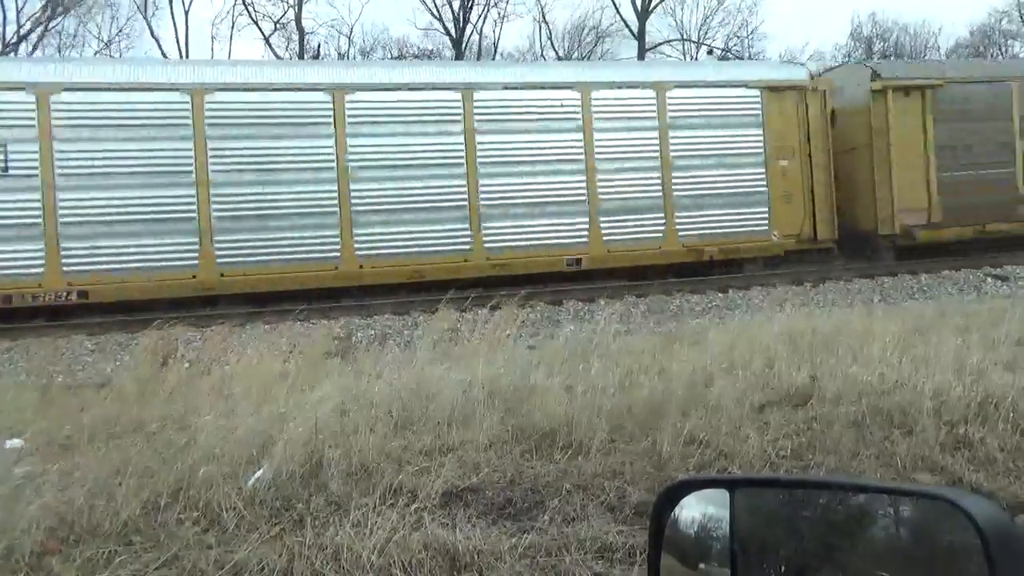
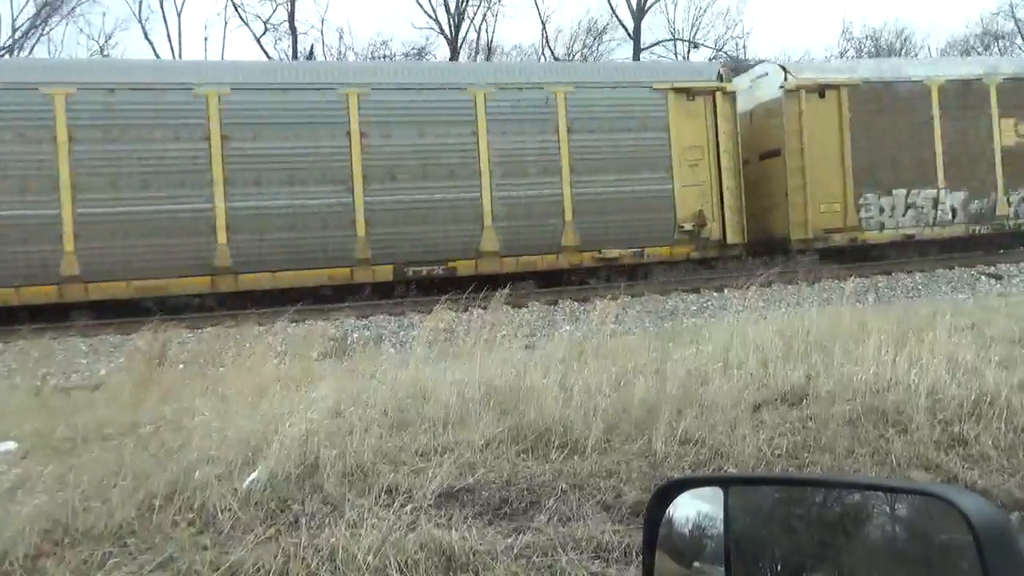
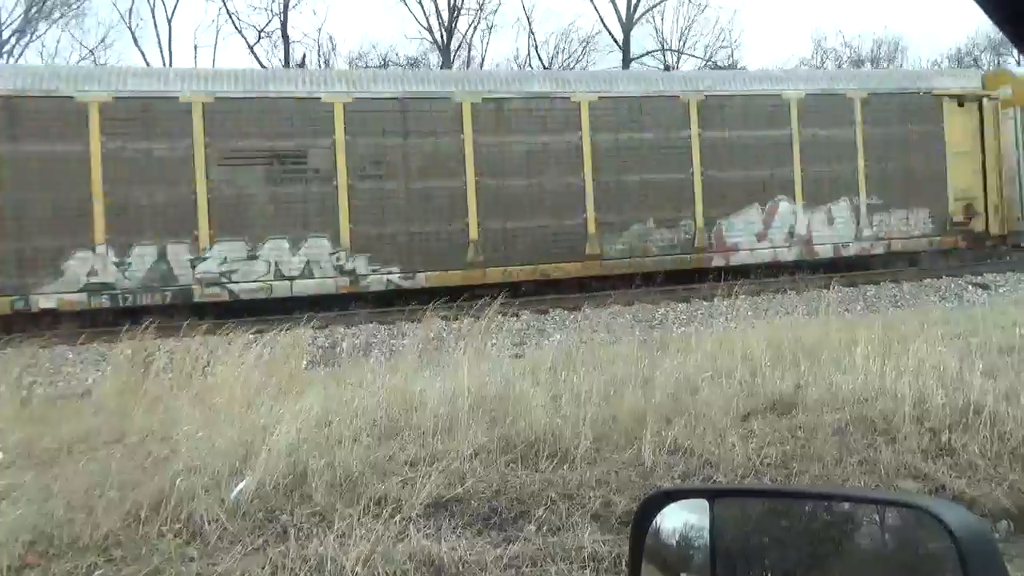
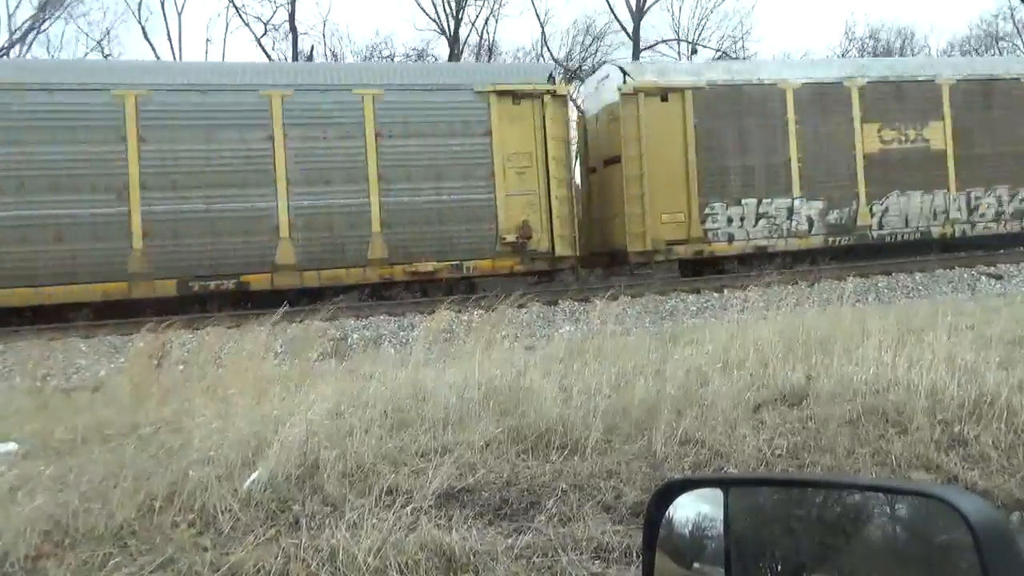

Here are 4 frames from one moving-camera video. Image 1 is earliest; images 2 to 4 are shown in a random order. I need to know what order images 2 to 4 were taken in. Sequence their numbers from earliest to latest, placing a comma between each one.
2, 4, 3
